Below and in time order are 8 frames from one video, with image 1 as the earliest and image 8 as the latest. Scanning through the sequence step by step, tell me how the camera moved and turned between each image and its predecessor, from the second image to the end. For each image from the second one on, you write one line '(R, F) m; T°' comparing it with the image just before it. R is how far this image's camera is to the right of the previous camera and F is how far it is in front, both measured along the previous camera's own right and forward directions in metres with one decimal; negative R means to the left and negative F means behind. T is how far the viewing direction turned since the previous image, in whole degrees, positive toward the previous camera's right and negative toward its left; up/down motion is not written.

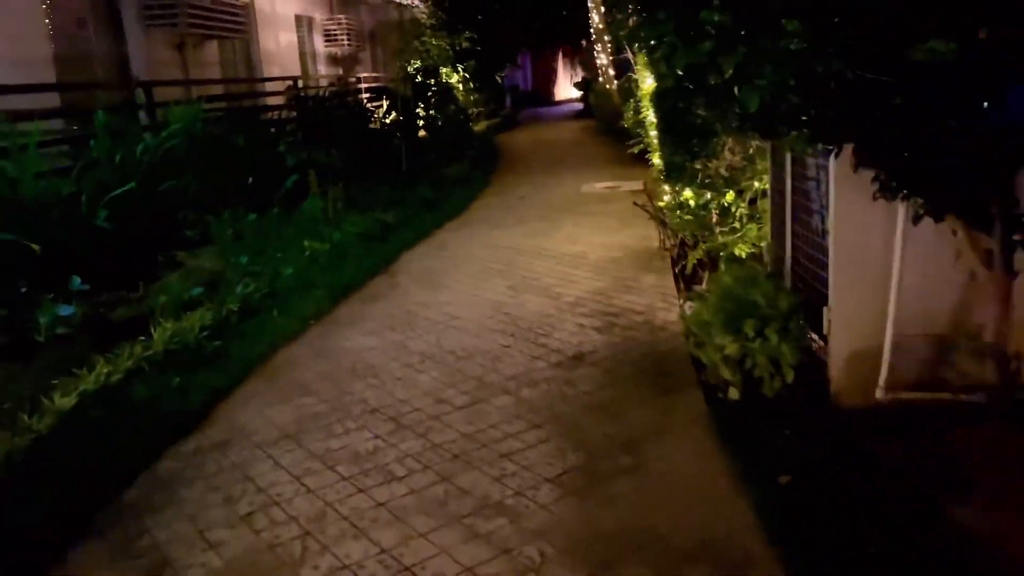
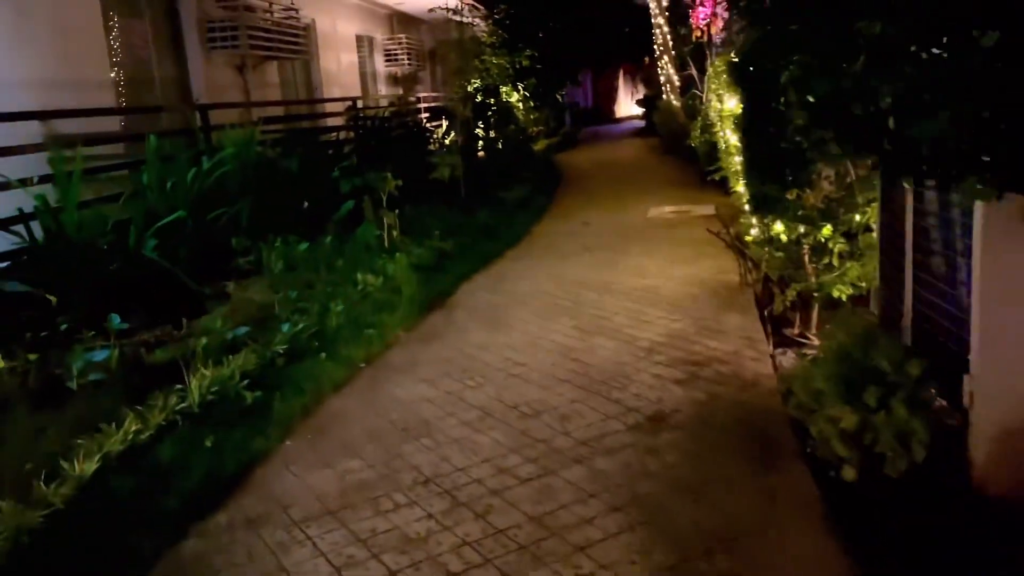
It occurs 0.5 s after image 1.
(-0.1, +0.4) m; -4°
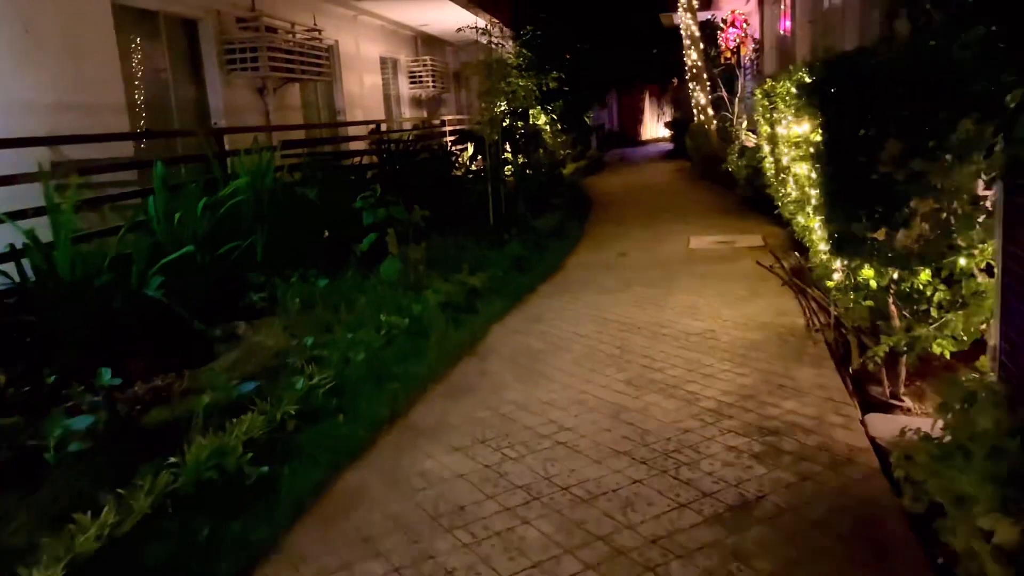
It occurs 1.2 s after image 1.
(-0.1, +0.5) m; -1°
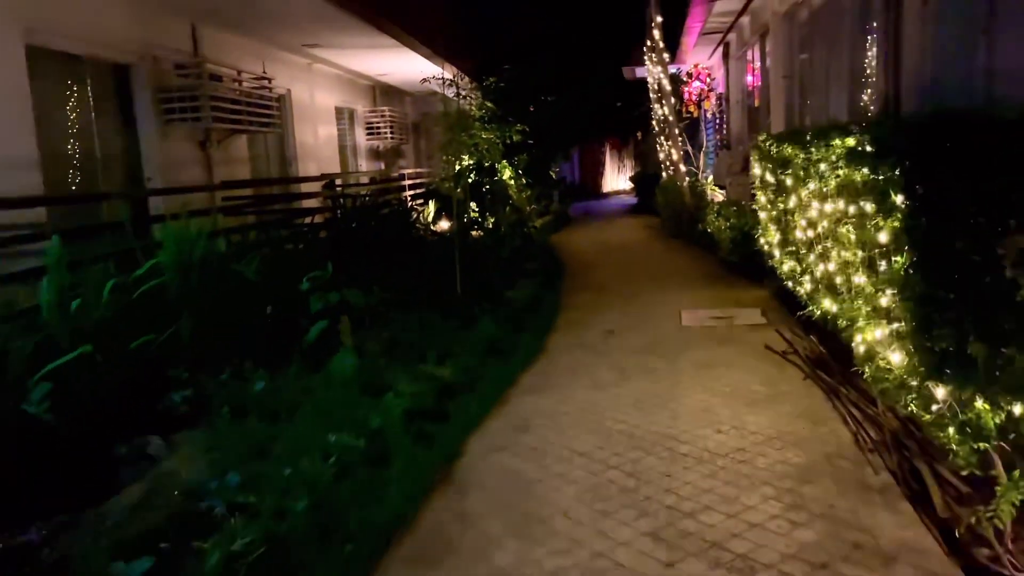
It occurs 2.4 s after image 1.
(-0.1, +0.8) m; +3°
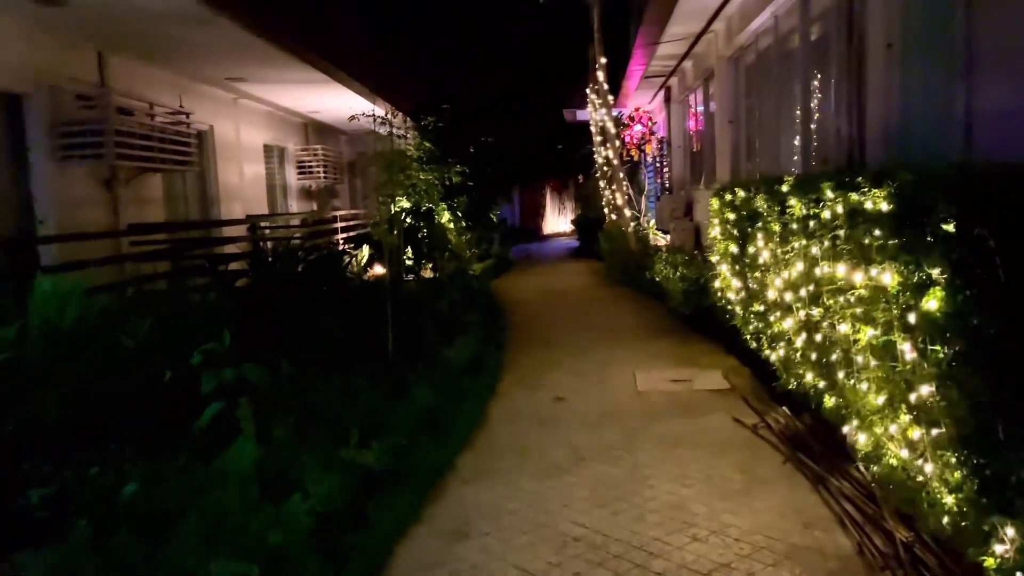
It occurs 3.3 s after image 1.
(0.0, +0.6) m; +4°
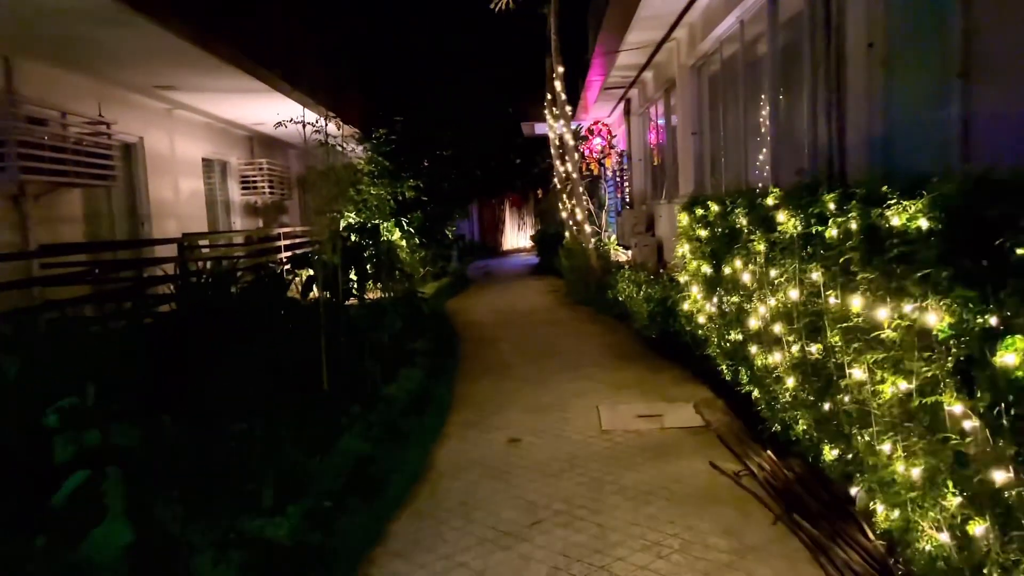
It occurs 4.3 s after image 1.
(+0.1, +0.6) m; +3°
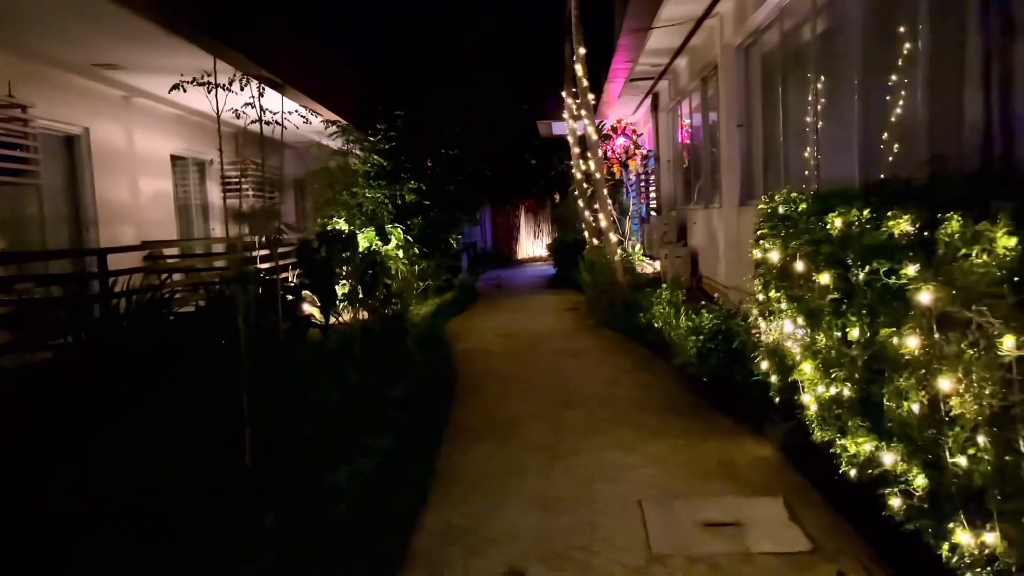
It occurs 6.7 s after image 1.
(+0.1, +1.7) m; -1°
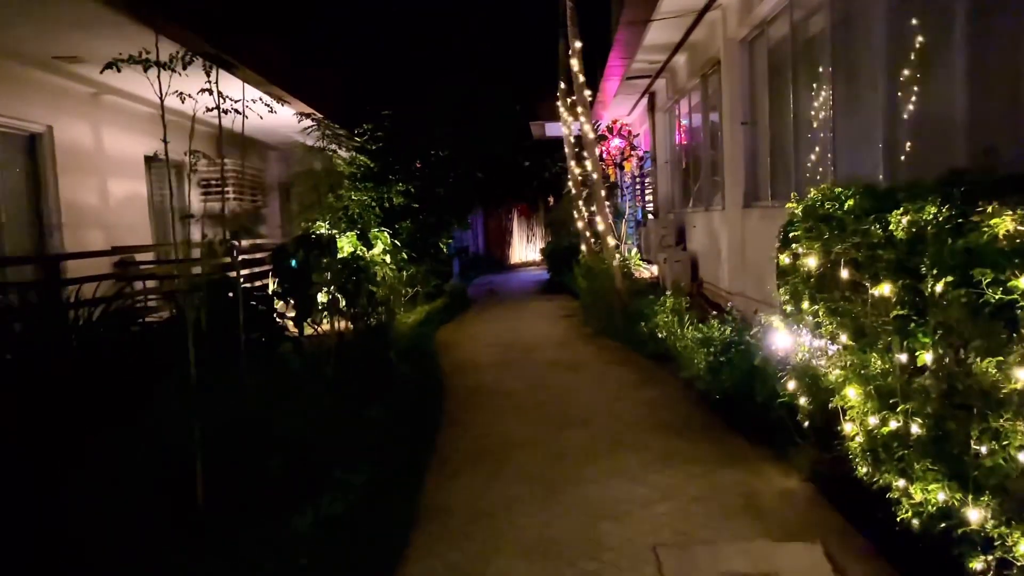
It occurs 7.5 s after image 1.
(0.0, +0.5) m; +1°
